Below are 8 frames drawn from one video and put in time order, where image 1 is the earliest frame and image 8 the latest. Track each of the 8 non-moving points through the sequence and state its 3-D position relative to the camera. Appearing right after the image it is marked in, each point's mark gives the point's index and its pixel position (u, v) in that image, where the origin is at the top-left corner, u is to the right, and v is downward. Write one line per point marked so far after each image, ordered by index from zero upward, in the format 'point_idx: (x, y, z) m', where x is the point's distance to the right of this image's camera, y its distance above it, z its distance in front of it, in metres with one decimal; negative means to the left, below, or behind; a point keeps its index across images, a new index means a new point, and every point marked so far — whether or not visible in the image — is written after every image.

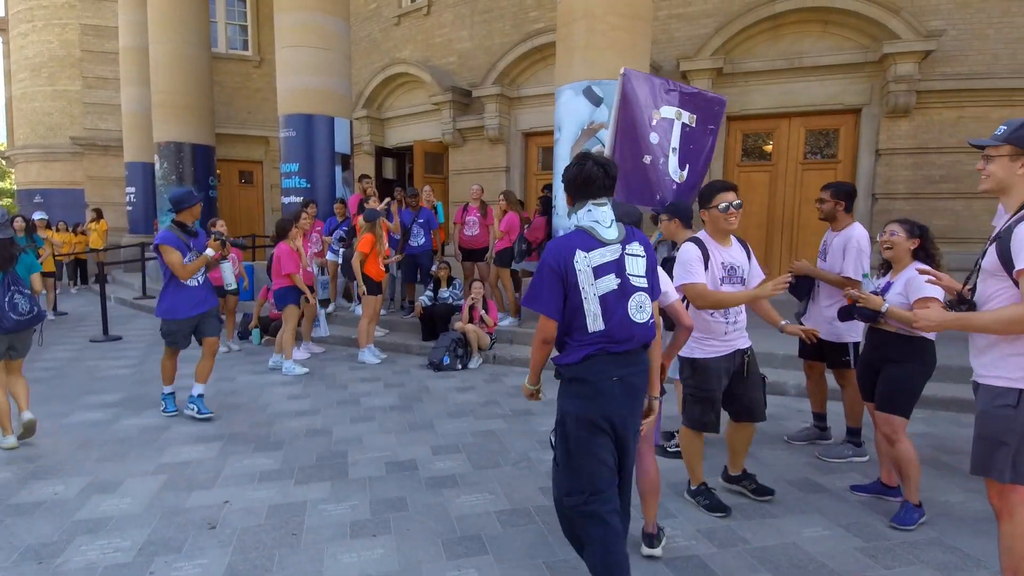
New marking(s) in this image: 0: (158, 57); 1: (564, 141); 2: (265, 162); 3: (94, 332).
0: (-7.4, +4.9, +12.7) m
1: (+0.6, +1.7, +7.0) m
2: (-7.7, +3.9, +18.8) m
3: (-6.2, -0.7, +9.0) m
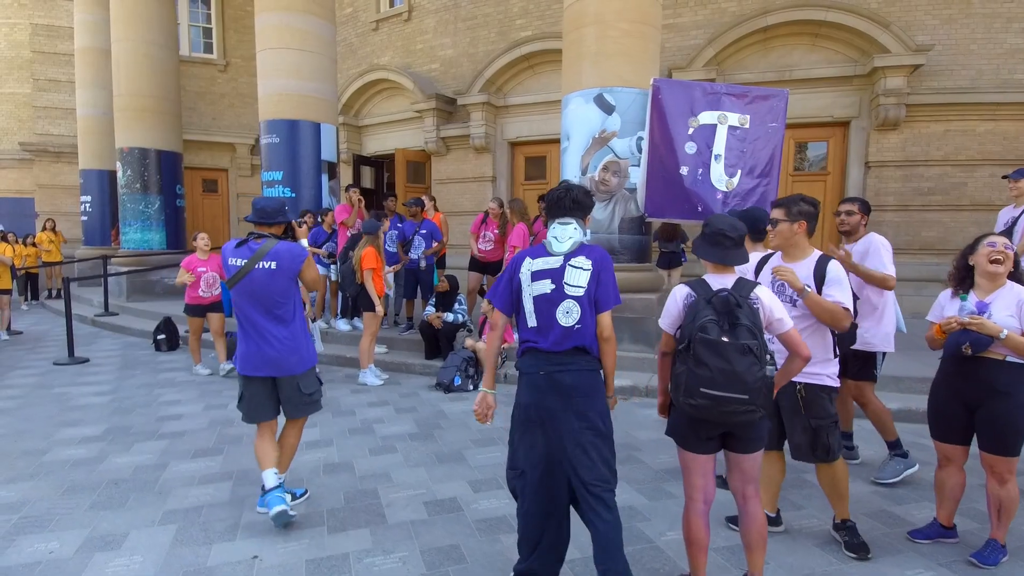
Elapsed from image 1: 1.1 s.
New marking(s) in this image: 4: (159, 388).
0: (-7.7, +4.5, +12.0) m
1: (+0.7, +1.6, +6.8) m
2: (-8.4, +3.5, +18.0) m
3: (-6.2, -0.9, +8.2) m
4: (-3.7, -1.1, +6.4) m
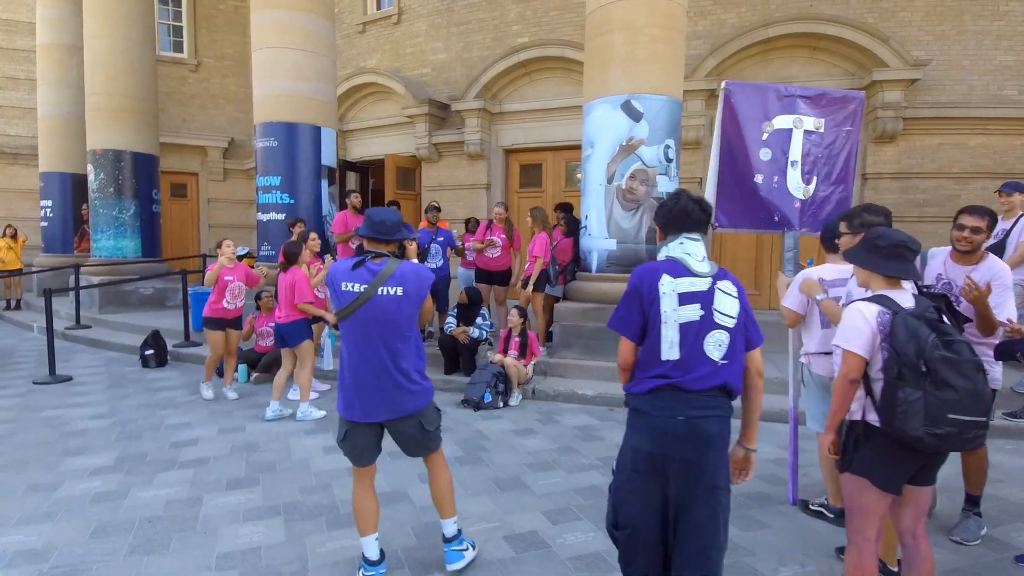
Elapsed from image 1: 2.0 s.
0: (-7.8, +4.4, +11.3) m
1: (+1.0, +1.4, +6.6) m
2: (-8.8, +3.2, +17.2) m
3: (-6.0, -1.1, +7.6) m
4: (-3.4, -1.2, +5.9) m
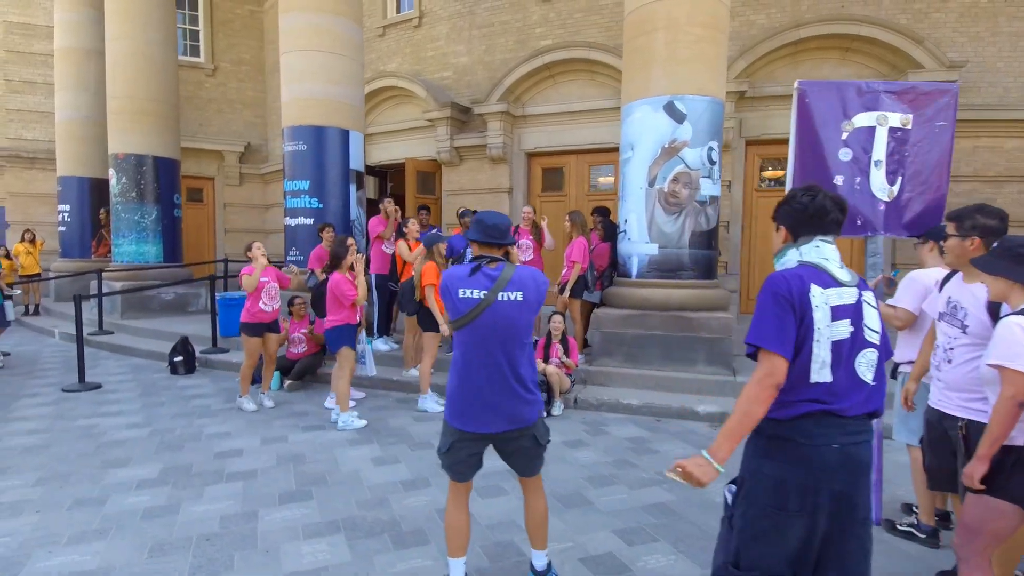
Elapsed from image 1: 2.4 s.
0: (-7.3, +4.3, +11.2) m
1: (+1.4, +1.4, +6.4) m
2: (-8.3, +3.1, +17.2) m
3: (-5.5, -1.1, +7.5) m
4: (-3.0, -1.2, +5.8) m
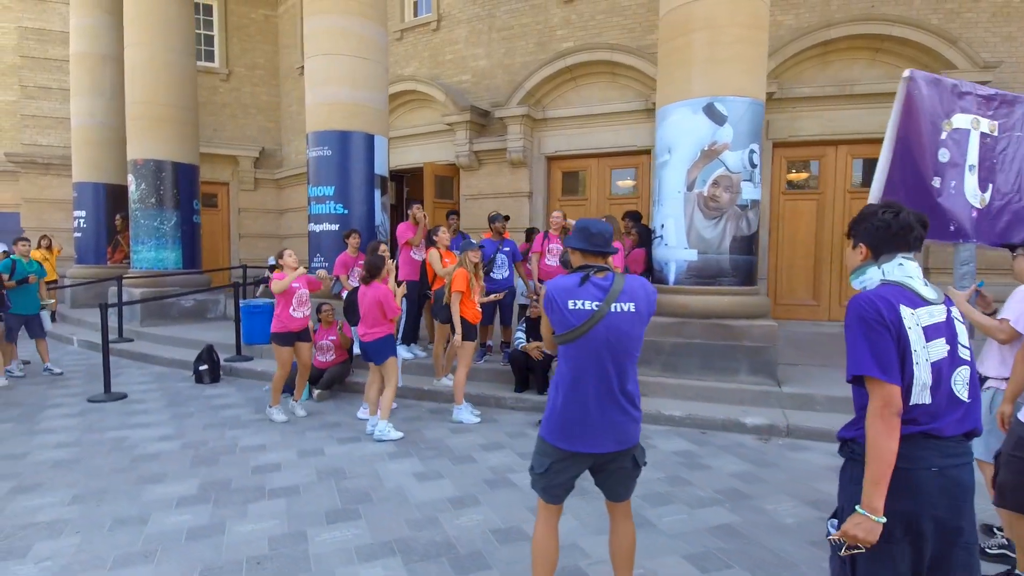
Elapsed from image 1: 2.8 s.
0: (-6.9, +4.1, +11.1) m
1: (+1.7, +1.3, +6.3) m
2: (-7.9, +3.0, +17.1) m
3: (-5.2, -1.2, +7.4) m
4: (-2.6, -1.3, +5.7) m
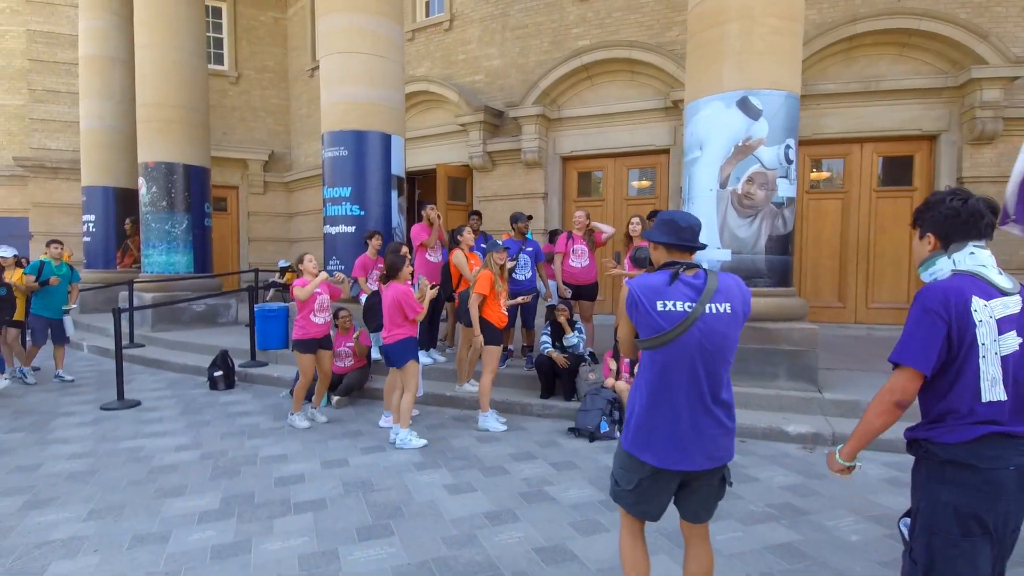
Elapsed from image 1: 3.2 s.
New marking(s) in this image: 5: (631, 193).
0: (-6.6, +4.1, +11.0) m
1: (+2.0, +1.3, +6.1) m
2: (-7.5, +2.8, +17.0) m
3: (-4.9, -1.3, +7.2) m
4: (-2.4, -1.4, +5.5) m
5: (+2.2, +1.8, +11.3) m
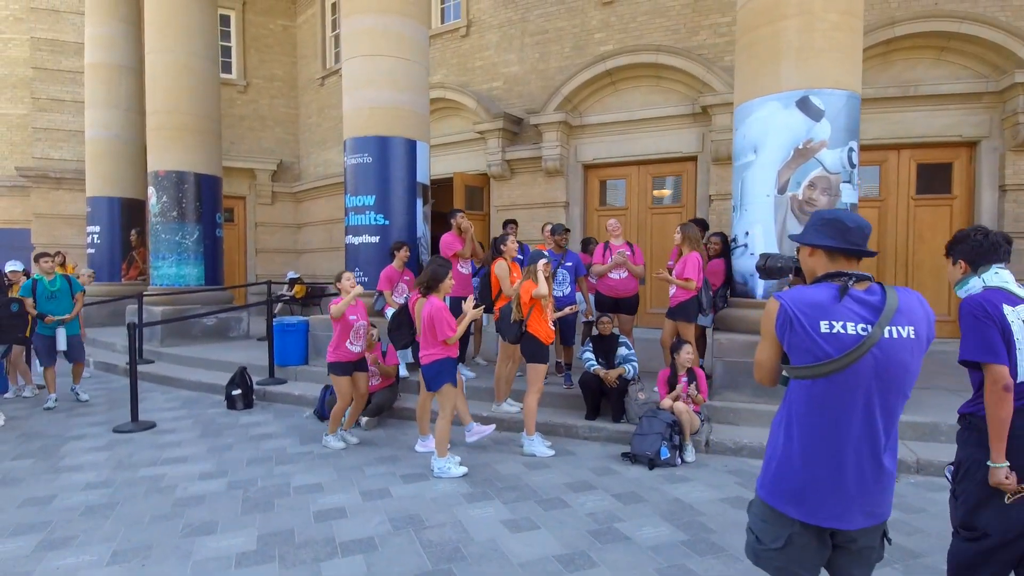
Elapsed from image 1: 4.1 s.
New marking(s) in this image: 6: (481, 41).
0: (-6.2, +3.8, +10.7) m
1: (+2.4, +1.2, +5.7) m
2: (-7.2, +2.5, +16.6) m
3: (-4.5, -1.4, +6.8) m
4: (-1.9, -1.5, +5.0) m
5: (+2.6, +1.6, +11.0) m
6: (-0.6, +5.0, +12.4) m
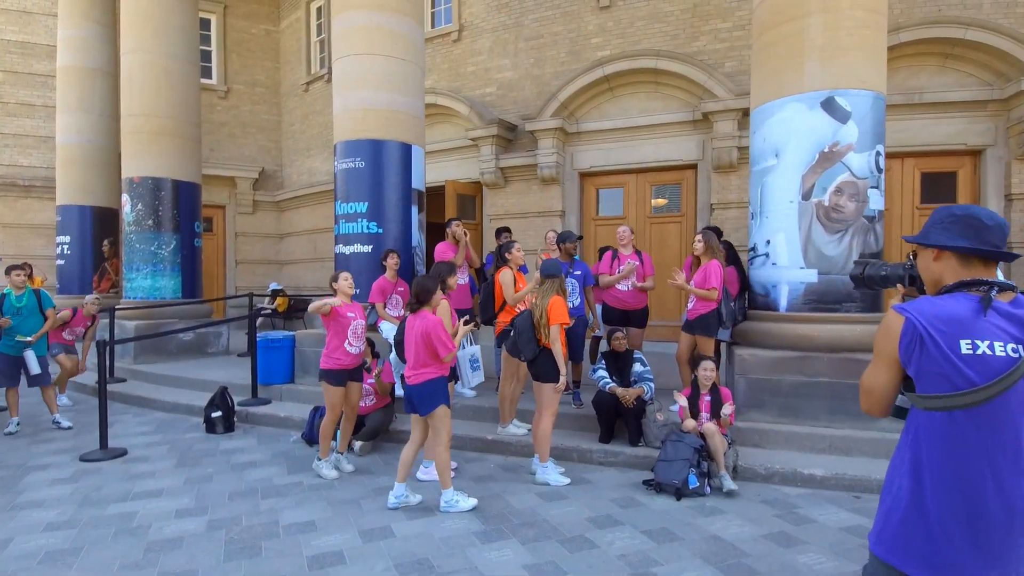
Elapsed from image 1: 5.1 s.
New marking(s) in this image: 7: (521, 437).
0: (-6.3, +3.6, +10.1) m
1: (+2.5, +1.0, +5.4) m
2: (-7.4, +2.2, +16.0) m
3: (-4.4, -1.6, +6.2) m
4: (-1.8, -1.6, +4.5) m
5: (+2.5, +1.3, +10.7) m
6: (-0.8, +4.8, +12.0) m
7: (+0.1, -1.4, +5.6) m
